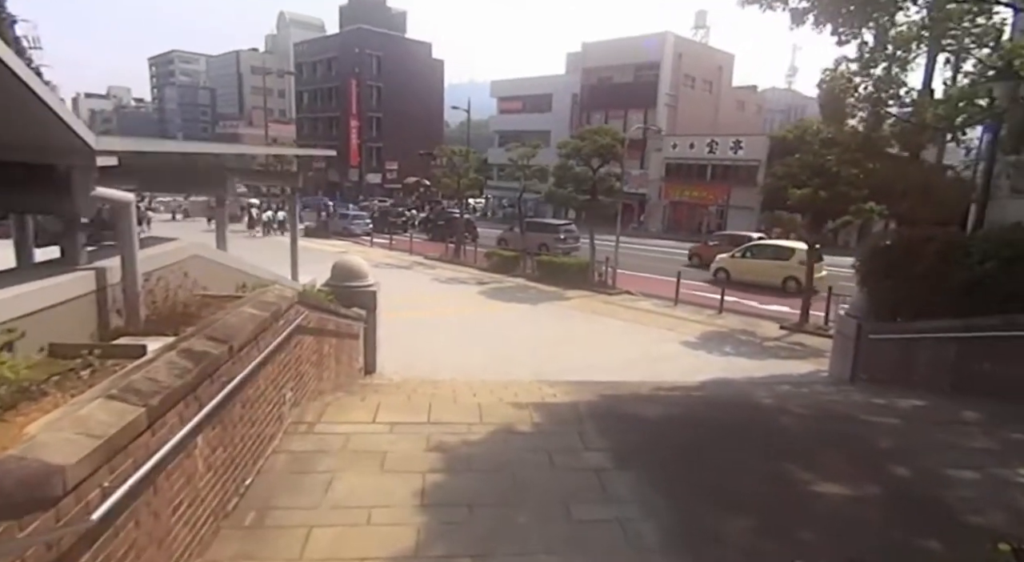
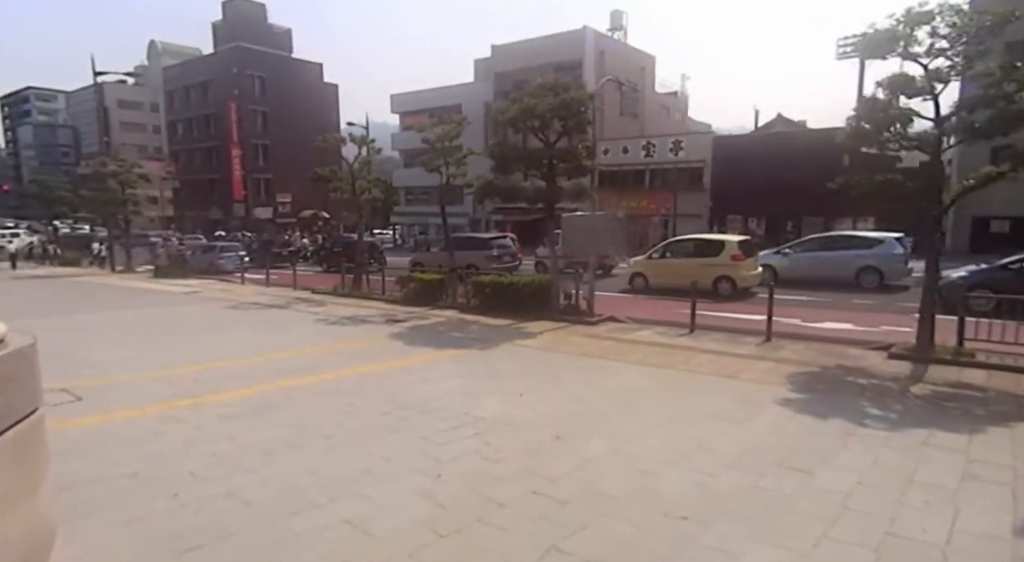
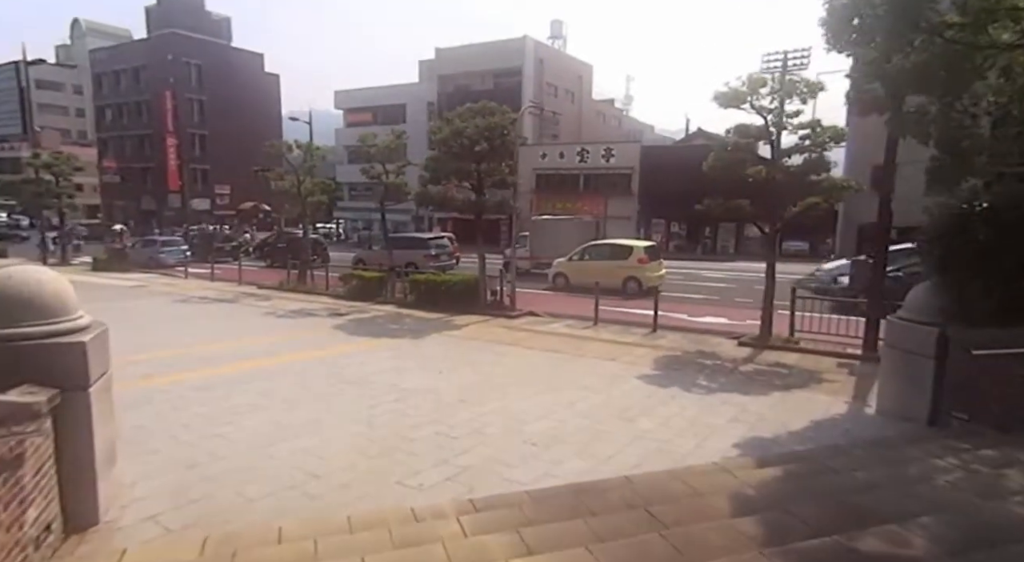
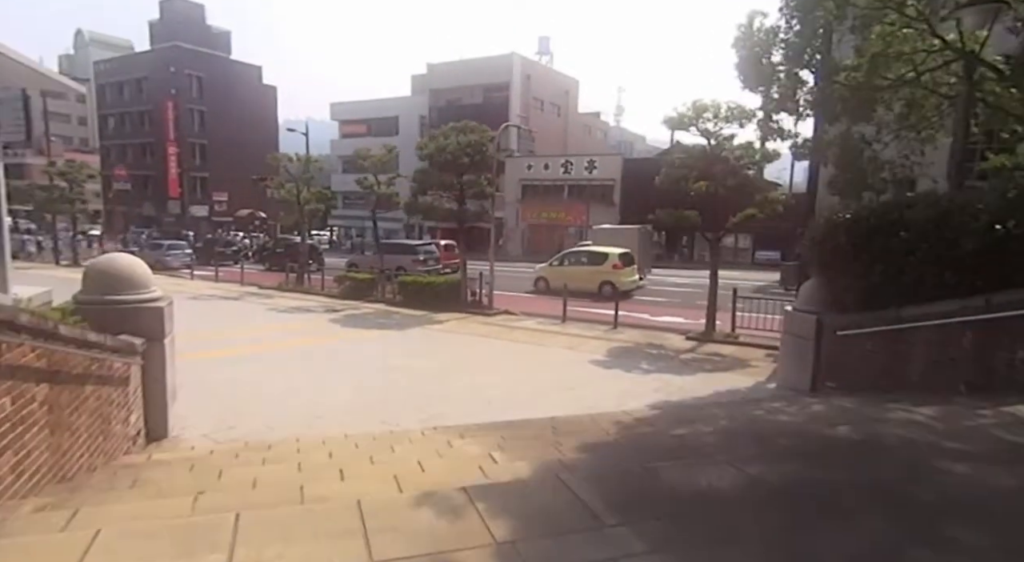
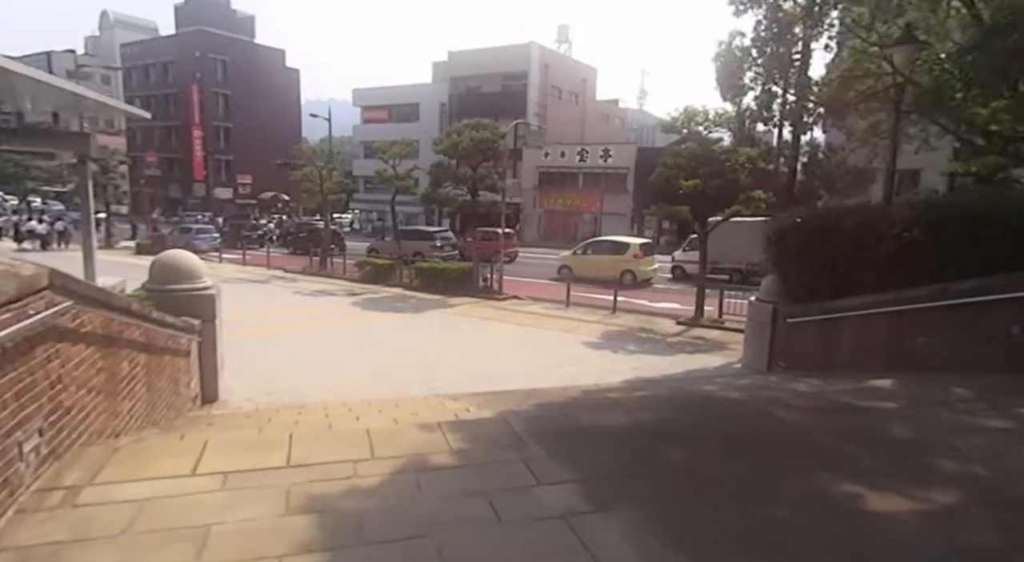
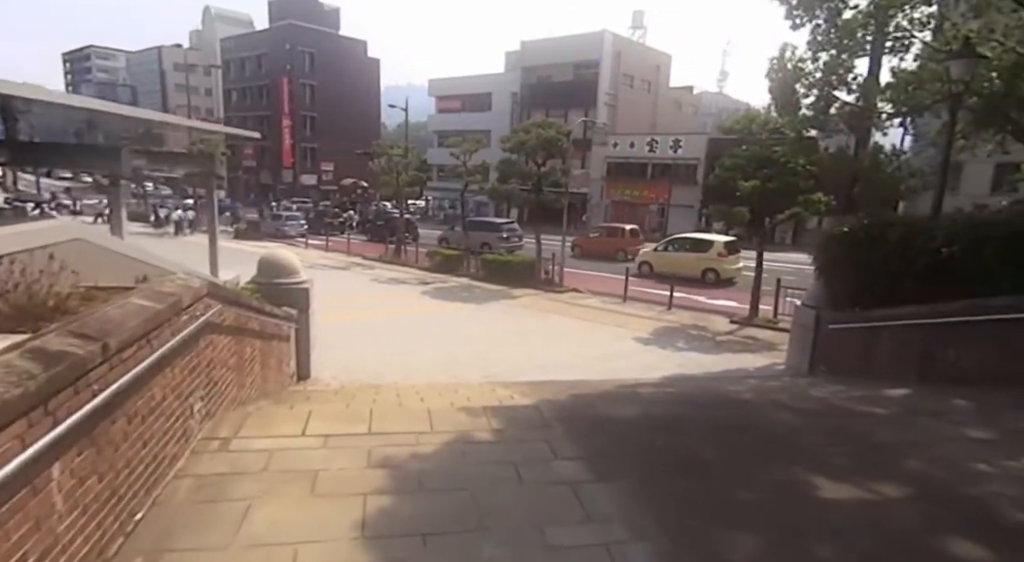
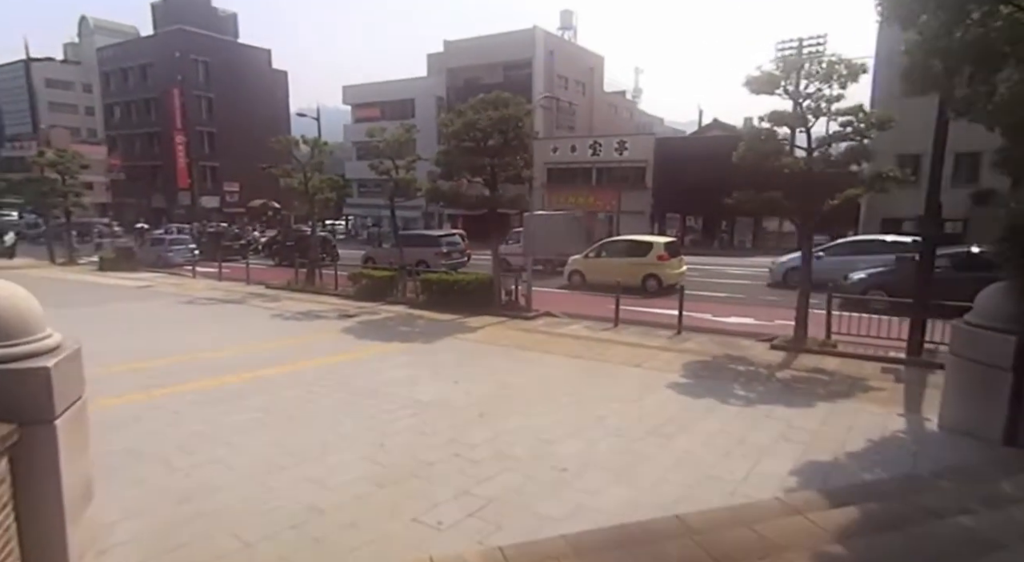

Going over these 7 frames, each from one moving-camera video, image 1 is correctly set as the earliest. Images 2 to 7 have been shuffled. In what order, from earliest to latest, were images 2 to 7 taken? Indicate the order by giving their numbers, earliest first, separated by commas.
6, 5, 4, 3, 7, 2
